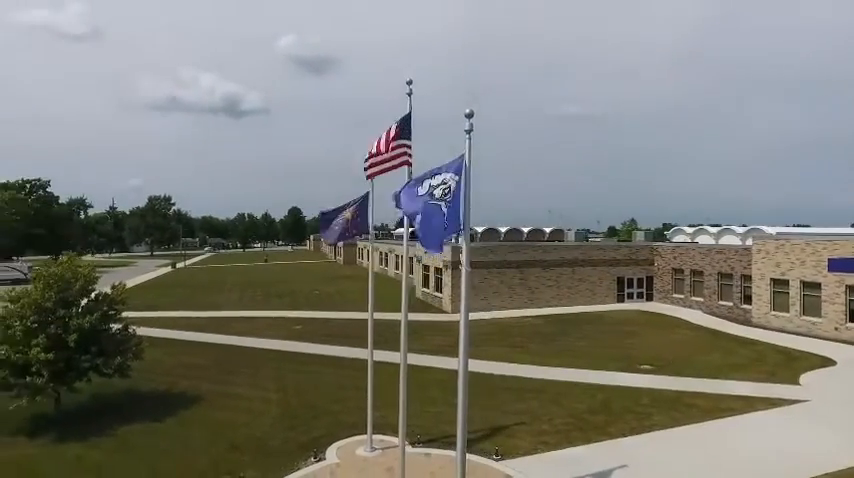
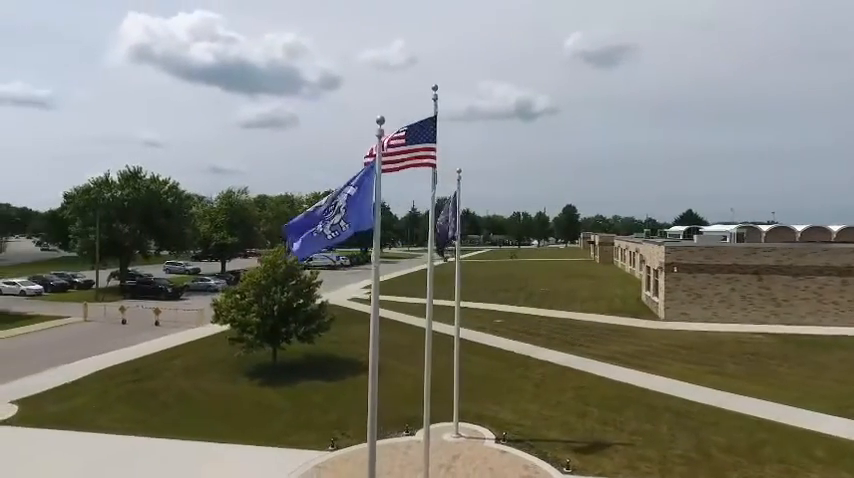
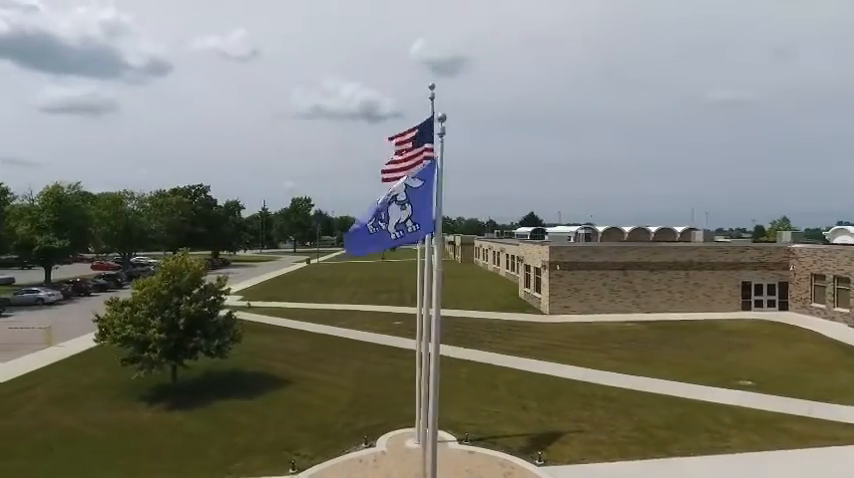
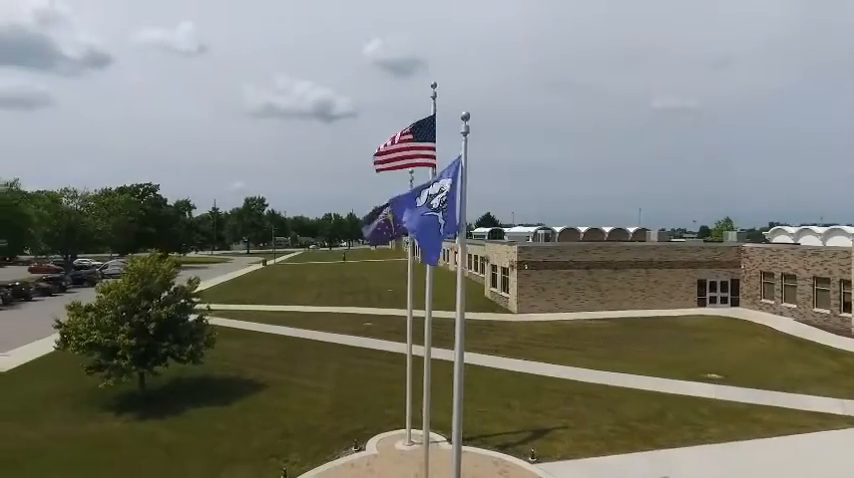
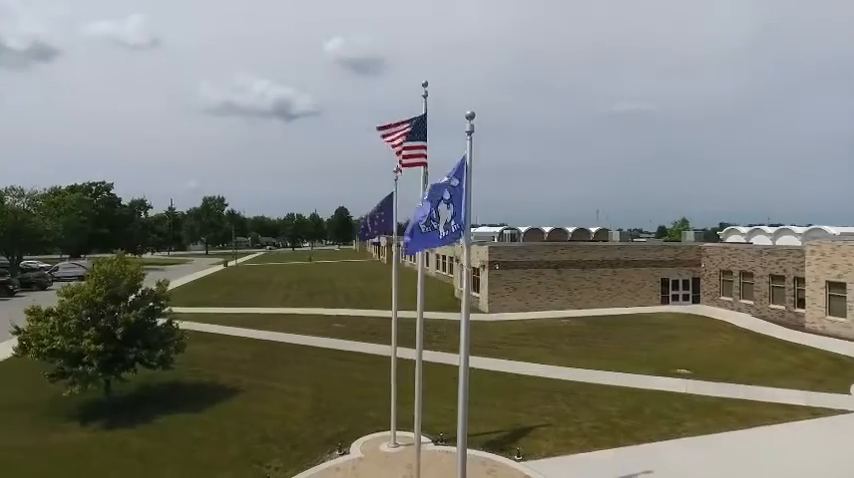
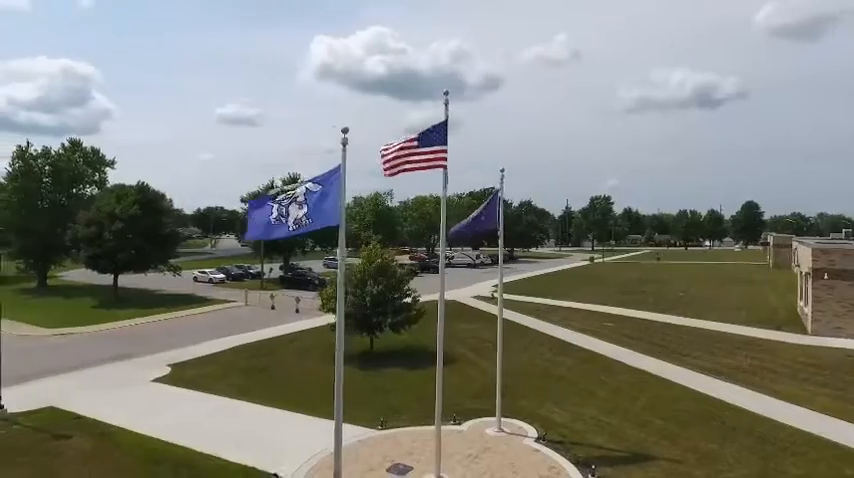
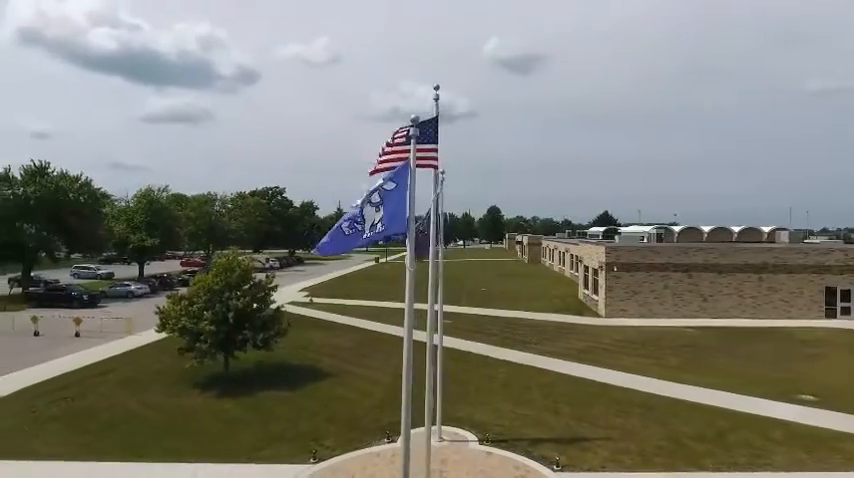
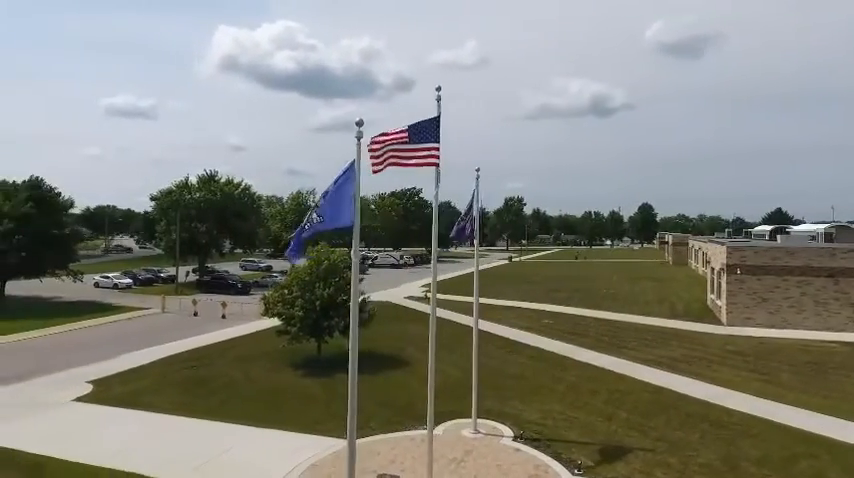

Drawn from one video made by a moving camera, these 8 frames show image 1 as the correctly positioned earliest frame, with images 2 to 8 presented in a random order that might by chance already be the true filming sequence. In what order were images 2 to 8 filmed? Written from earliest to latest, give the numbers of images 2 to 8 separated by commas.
5, 4, 3, 7, 2, 8, 6
